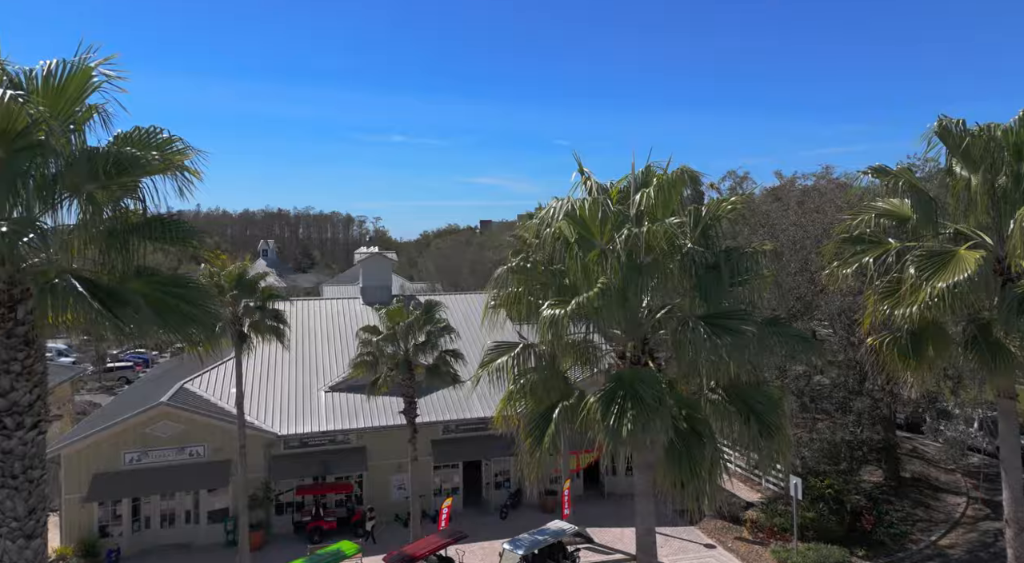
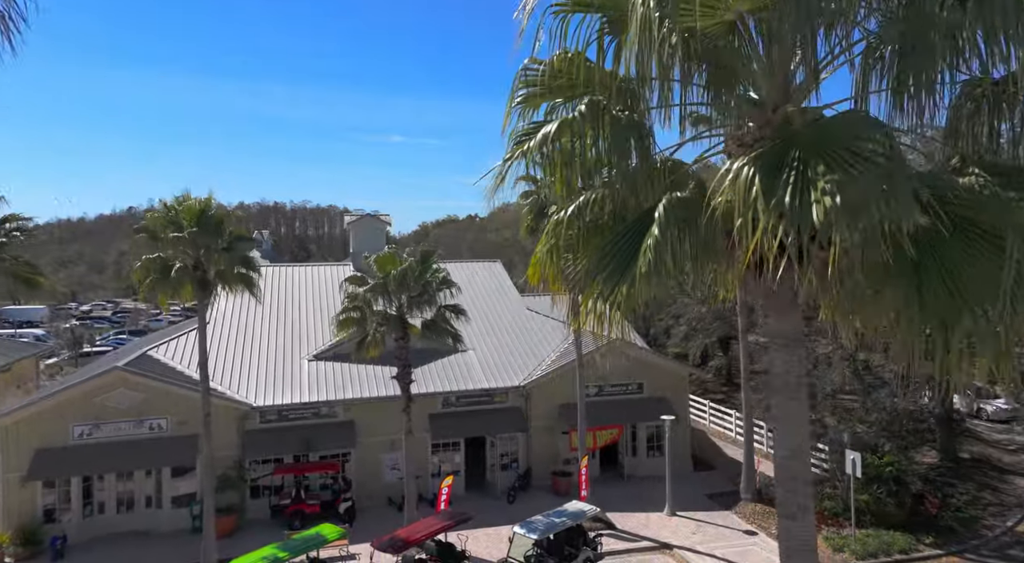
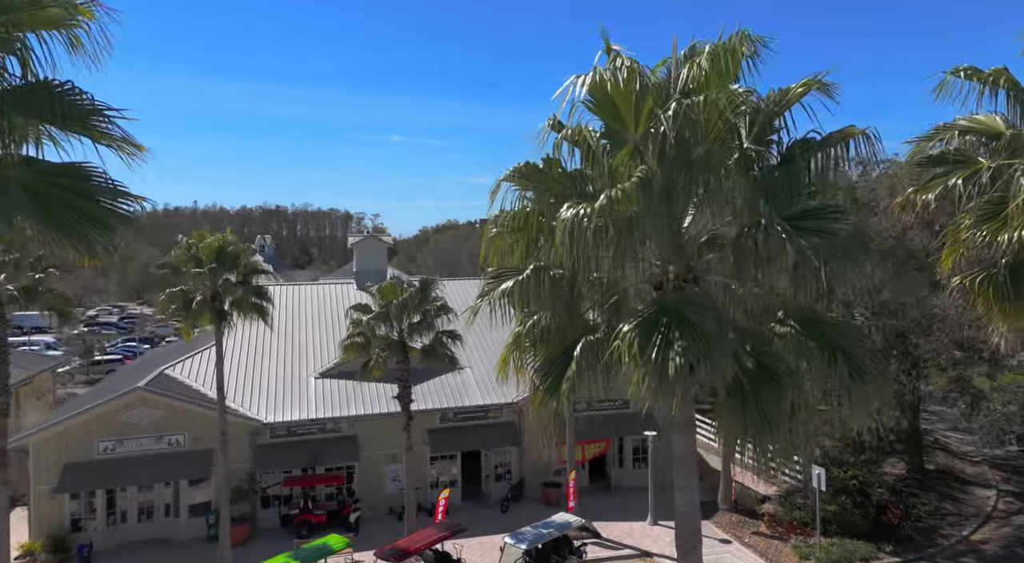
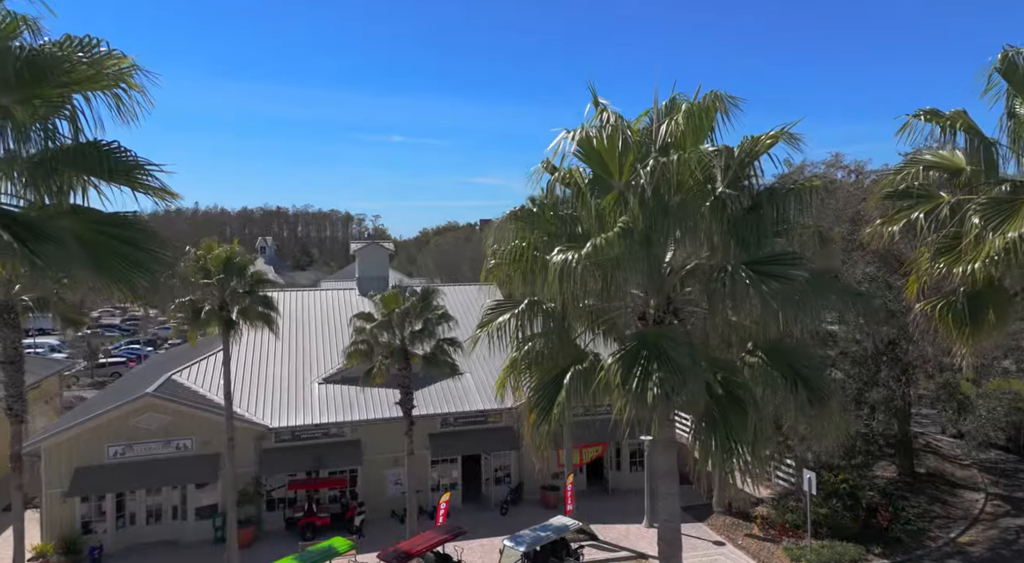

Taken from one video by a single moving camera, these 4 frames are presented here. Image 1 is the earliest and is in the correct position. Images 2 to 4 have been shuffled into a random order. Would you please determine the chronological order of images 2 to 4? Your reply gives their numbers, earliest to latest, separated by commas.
4, 3, 2
